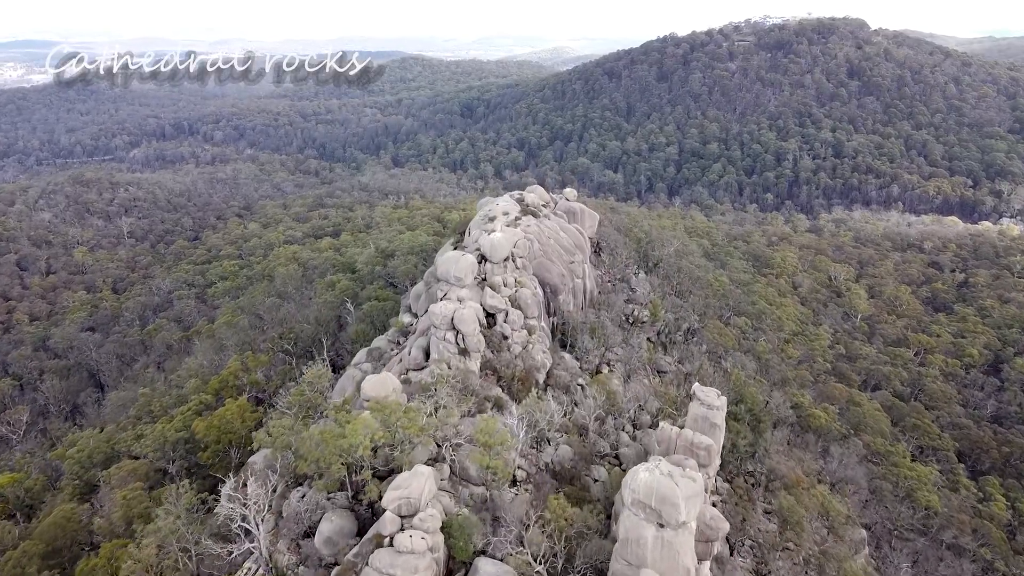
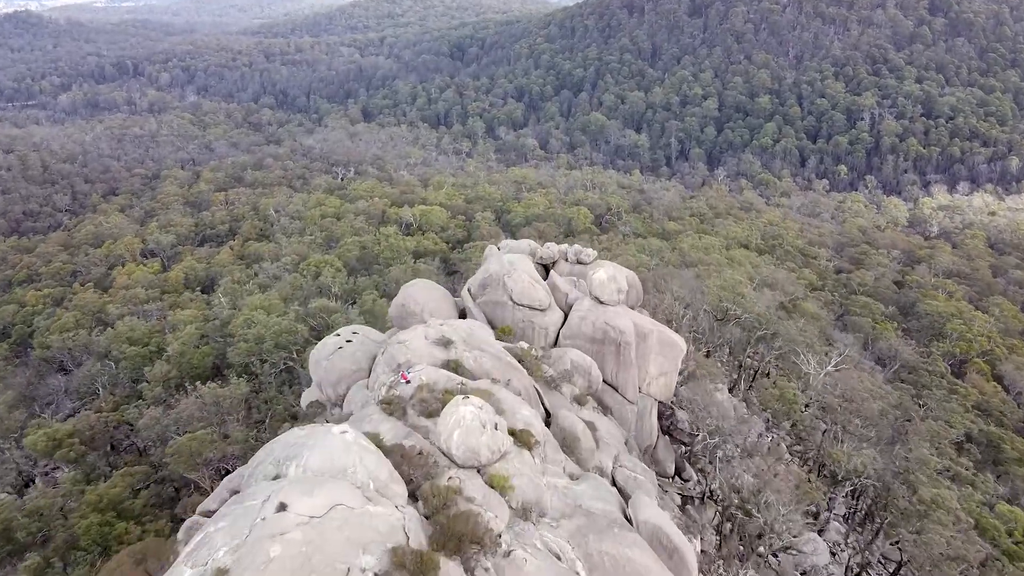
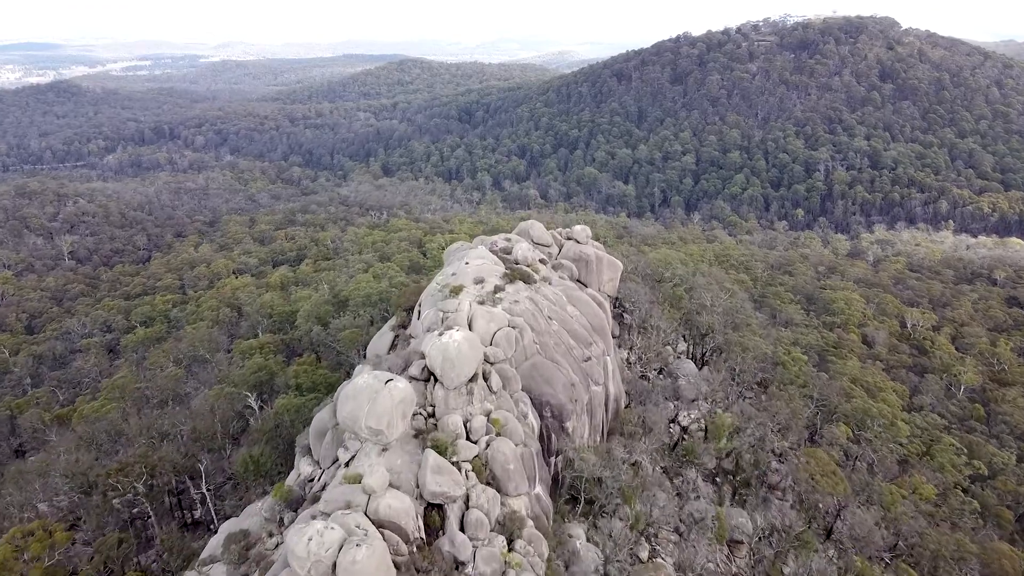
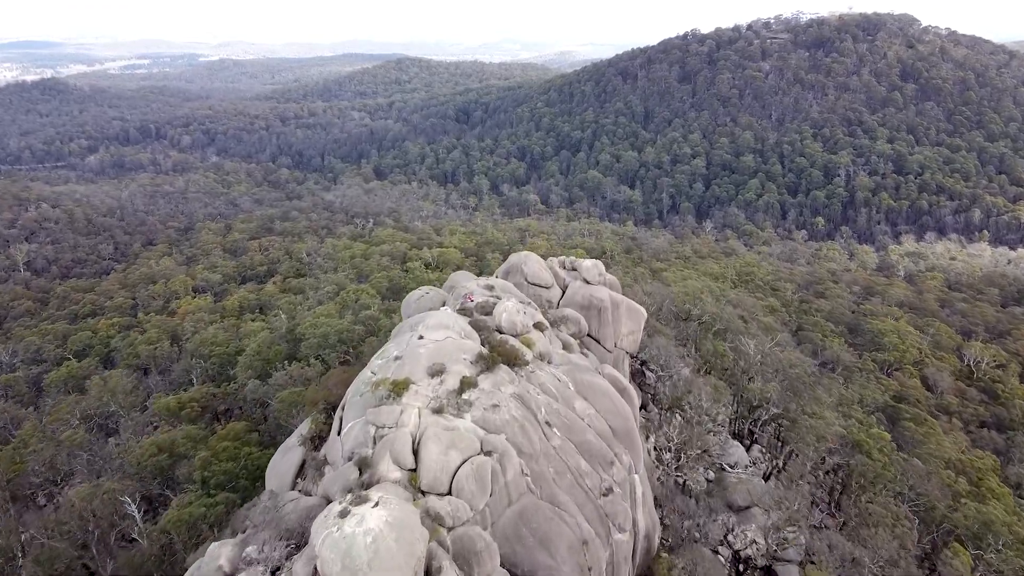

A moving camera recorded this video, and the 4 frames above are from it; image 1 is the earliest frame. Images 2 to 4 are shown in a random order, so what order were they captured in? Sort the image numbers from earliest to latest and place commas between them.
3, 4, 2
